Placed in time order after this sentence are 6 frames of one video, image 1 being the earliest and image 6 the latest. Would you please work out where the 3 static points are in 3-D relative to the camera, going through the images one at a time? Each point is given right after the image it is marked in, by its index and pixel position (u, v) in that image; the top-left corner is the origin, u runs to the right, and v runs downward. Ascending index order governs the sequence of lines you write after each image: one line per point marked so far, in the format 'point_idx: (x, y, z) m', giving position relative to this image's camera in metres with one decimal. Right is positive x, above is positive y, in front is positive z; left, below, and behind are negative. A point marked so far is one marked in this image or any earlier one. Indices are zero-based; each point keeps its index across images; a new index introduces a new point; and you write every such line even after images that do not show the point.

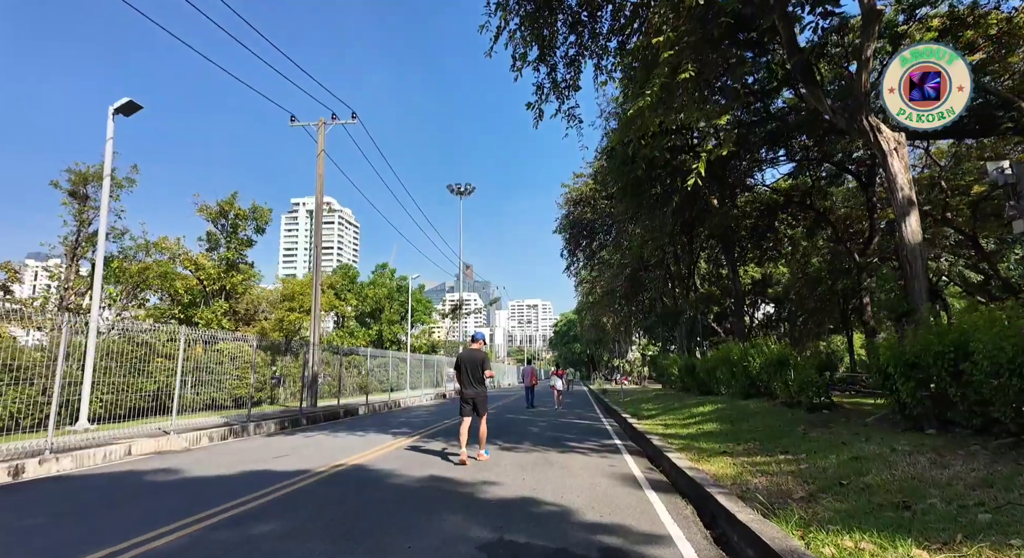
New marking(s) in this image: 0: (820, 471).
0: (+3.1, -2.0, +5.3) m
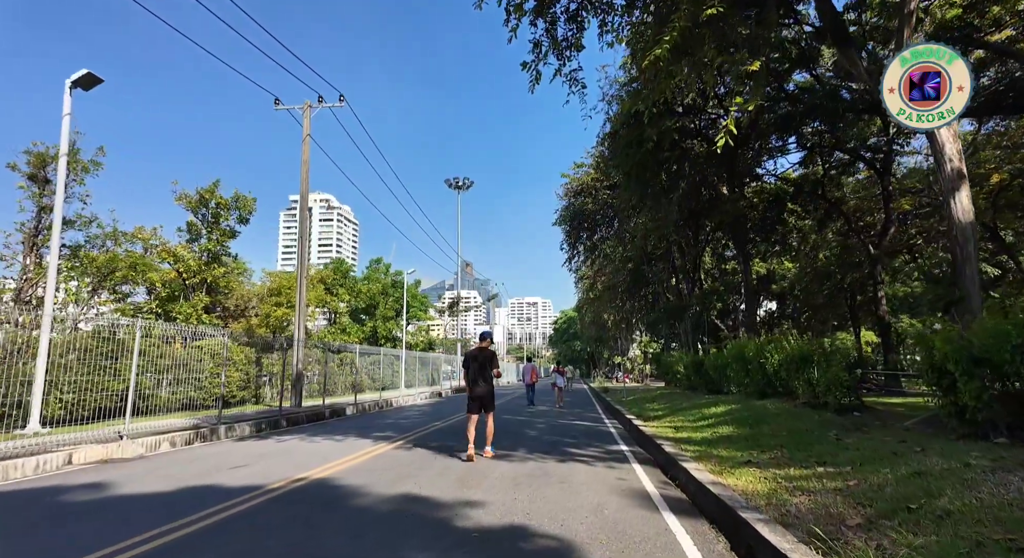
0: (+3.0, -1.8, +4.4) m
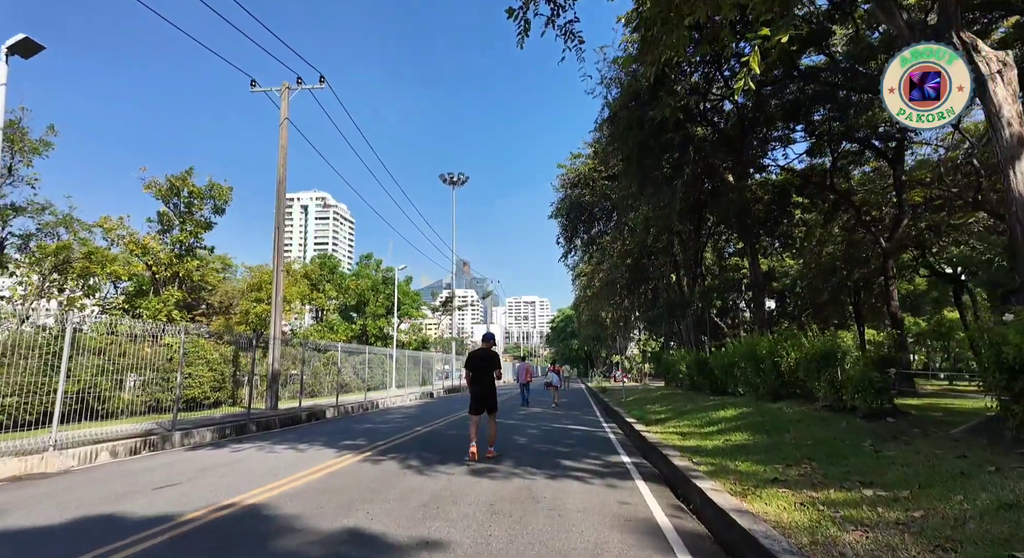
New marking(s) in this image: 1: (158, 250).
0: (+2.9, -1.6, +3.4) m
1: (-10.6, +0.9, +15.5) m
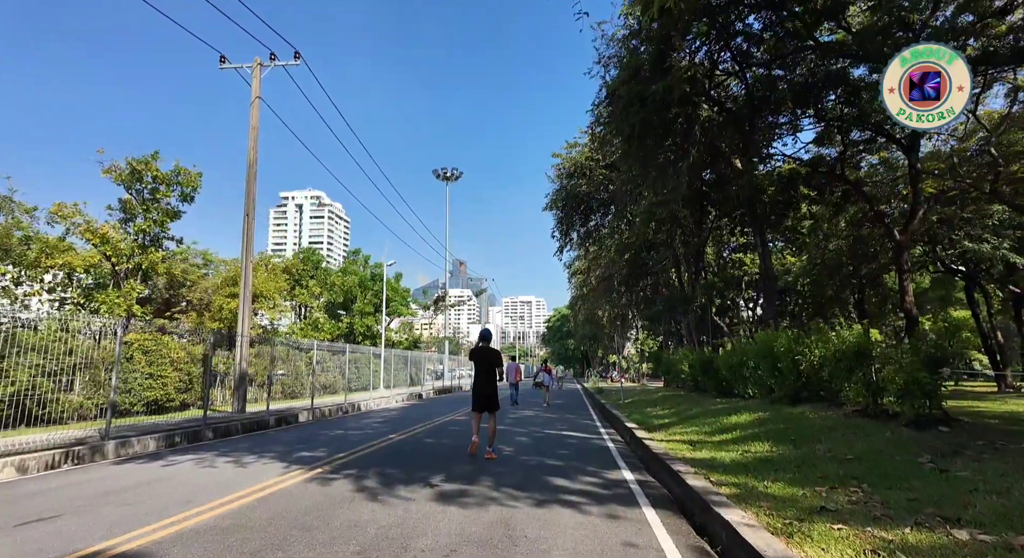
0: (+2.7, -1.4, +2.2) m
1: (-10.9, +1.1, +14.3) m
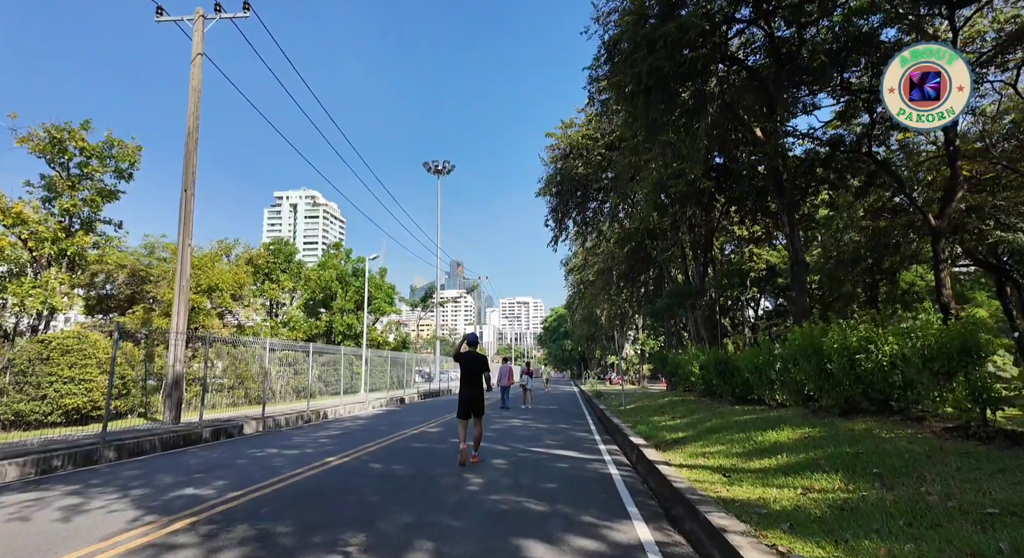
0: (+2.4, -1.1, +0.3) m
1: (-11.2, +1.4, +12.3) m
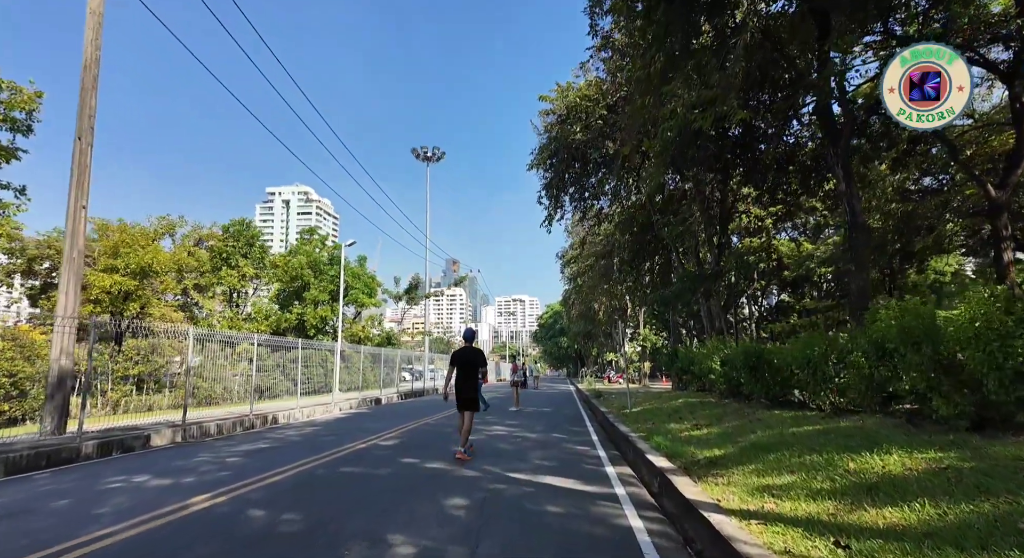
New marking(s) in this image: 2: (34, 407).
0: (+2.1, -0.6, -2.1) m
1: (-11.6, +1.9, +9.8) m
2: (-9.8, -2.6, +10.2) m
